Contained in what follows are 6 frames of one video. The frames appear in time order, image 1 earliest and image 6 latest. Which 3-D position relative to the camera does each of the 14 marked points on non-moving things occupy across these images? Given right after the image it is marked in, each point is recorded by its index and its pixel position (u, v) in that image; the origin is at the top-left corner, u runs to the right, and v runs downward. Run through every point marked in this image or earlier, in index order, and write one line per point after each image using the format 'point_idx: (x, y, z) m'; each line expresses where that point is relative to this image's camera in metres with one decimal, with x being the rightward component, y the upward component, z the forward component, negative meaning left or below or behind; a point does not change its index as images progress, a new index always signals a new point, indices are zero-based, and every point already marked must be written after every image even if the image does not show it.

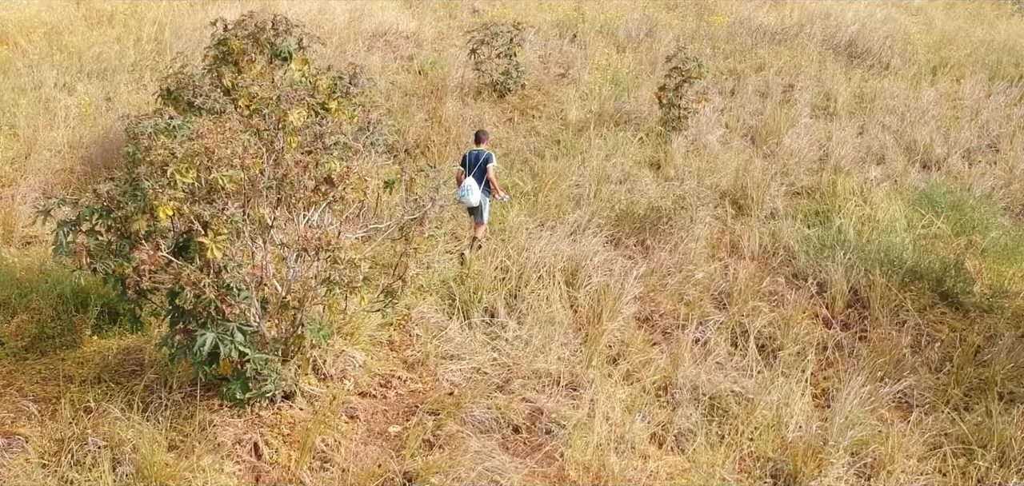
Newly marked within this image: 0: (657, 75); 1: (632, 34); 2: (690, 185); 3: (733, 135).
0: (+1.6, +1.9, +8.9) m
1: (+1.6, +2.8, +10.6) m
2: (+1.4, +0.5, +6.3) m
3: (+2.1, +1.0, +7.5) m
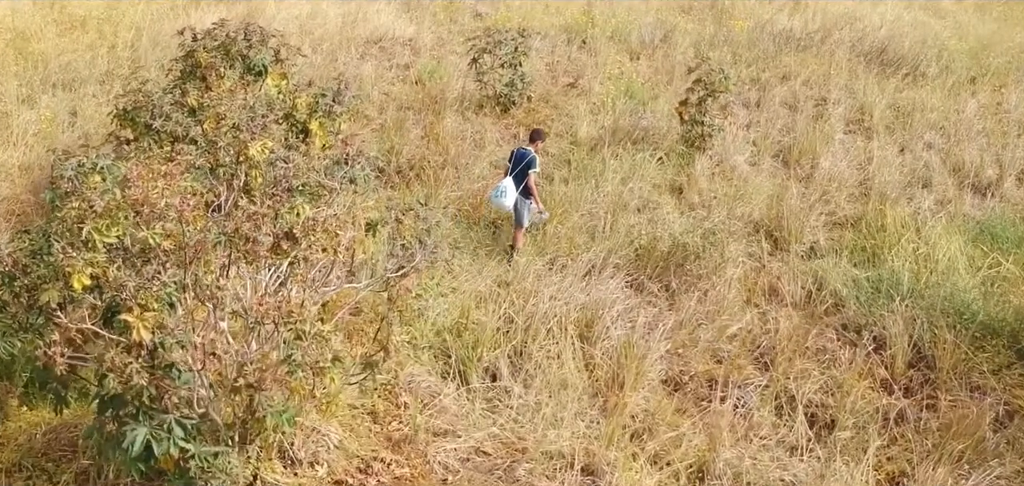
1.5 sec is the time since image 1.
0: (+1.7, +1.6, +8.2) m
1: (+1.7, +2.5, +9.8) m
2: (+1.5, +0.2, +5.6) m
3: (+2.1, +0.7, +6.8) m
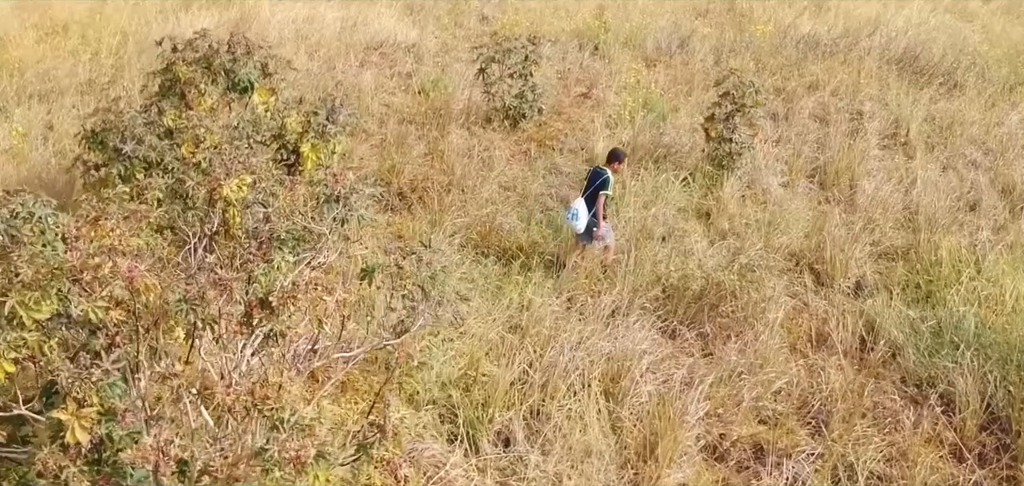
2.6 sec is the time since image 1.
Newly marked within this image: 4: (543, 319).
0: (+1.8, +1.4, +7.6) m
1: (+1.7, +2.3, +9.3) m
2: (+1.5, 0.0, +5.0) m
3: (+2.2, +0.5, +6.2) m
4: (+0.2, -0.4, +4.3) m
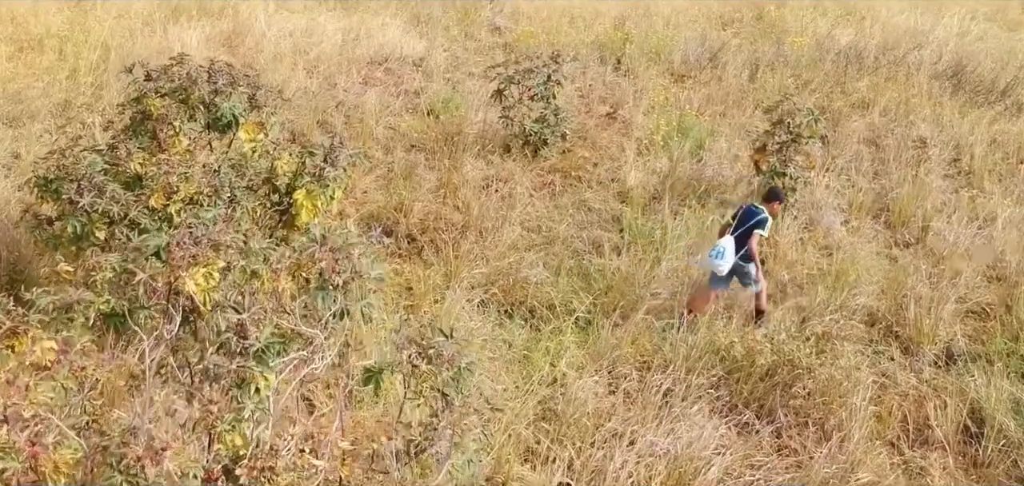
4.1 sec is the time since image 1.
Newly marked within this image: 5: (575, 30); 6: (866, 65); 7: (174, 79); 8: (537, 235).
0: (+1.9, +1.1, +6.9) m
1: (+1.9, +2.0, +8.6) m
2: (+1.7, -0.3, +4.3) m
3: (+2.4, +0.2, +5.5) m
4: (+0.3, -0.7, +3.6) m
5: (+0.7, +2.5, +9.4) m
6: (+3.8, +1.9, +8.6) m
7: (-1.7, +0.8, +4.1) m
8: (+0.2, 0.0, +5.1) m
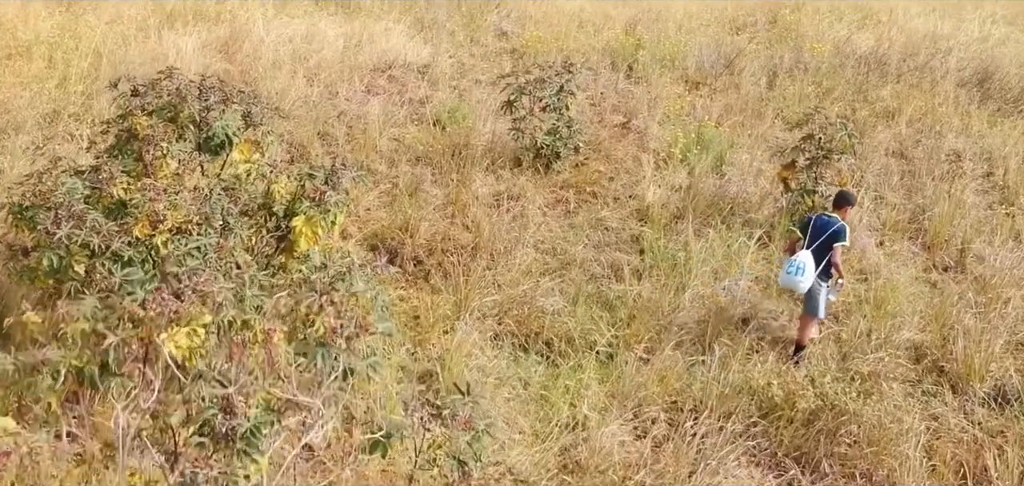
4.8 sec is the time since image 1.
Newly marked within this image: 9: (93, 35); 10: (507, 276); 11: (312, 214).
0: (+2.0, +0.9, +6.6) m
1: (+2.0, +1.8, +8.2) m
2: (+1.8, -0.5, +4.0) m
3: (+2.5, +0.1, +5.2) m
4: (+0.4, -0.9, +3.3) m
5: (+0.8, +2.4, +9.1) m
6: (+3.9, +1.8, +8.3) m
7: (-1.7, +0.7, +3.8) m
8: (+0.2, -0.1, +4.8) m
9: (-4.0, +2.0, +7.7) m
10: (0.0, -0.2, +4.5) m
11: (-0.8, +0.1, +3.4) m
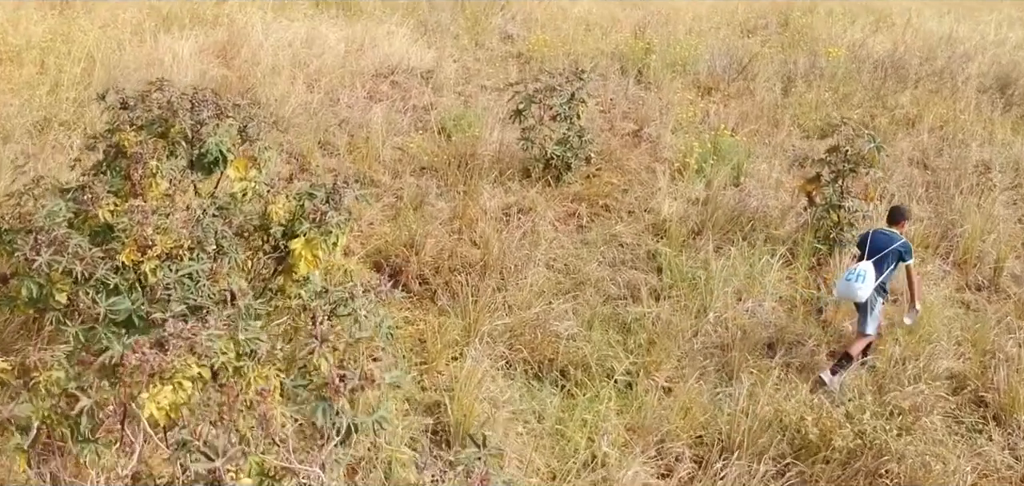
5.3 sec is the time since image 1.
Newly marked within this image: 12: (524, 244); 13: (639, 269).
0: (+2.1, +0.8, +6.3) m
1: (+2.1, +1.7, +8.0) m
2: (+1.8, -0.6, +3.7) m
3: (+2.5, 0.0, +4.9) m
4: (+0.5, -1.0, +3.0) m
5: (+0.9, +2.3, +8.9) m
6: (+4.0, +1.7, +8.0) m
7: (-1.6, +0.6, +3.6) m
8: (+0.3, -0.2, +4.6) m
9: (-4.0, +1.9, +7.4) m
10: (0.0, -0.3, +4.3) m
11: (-0.8, 0.0, +3.1) m
12: (+0.1, 0.0, +4.8) m
13: (+0.8, -0.2, +4.7) m
